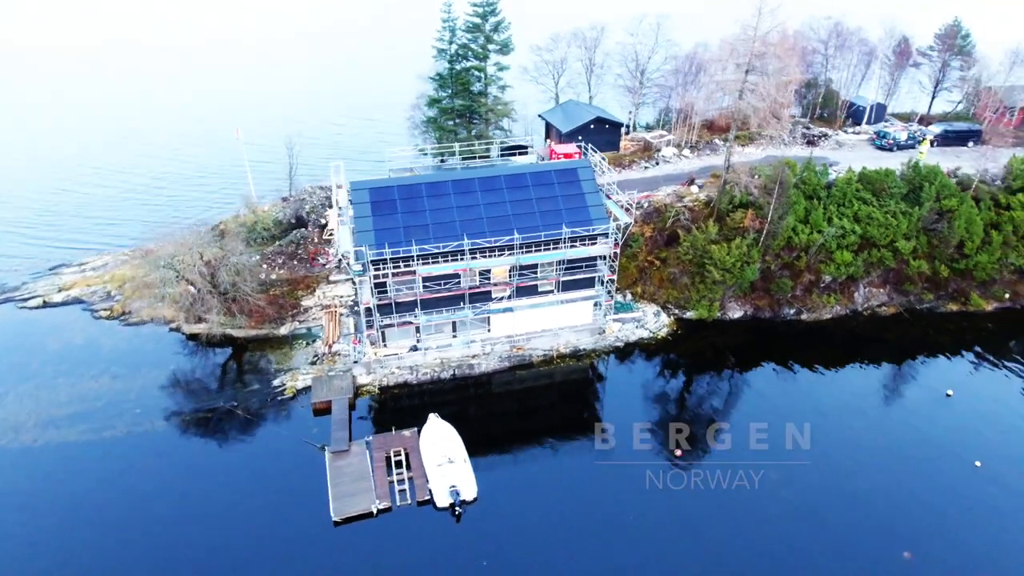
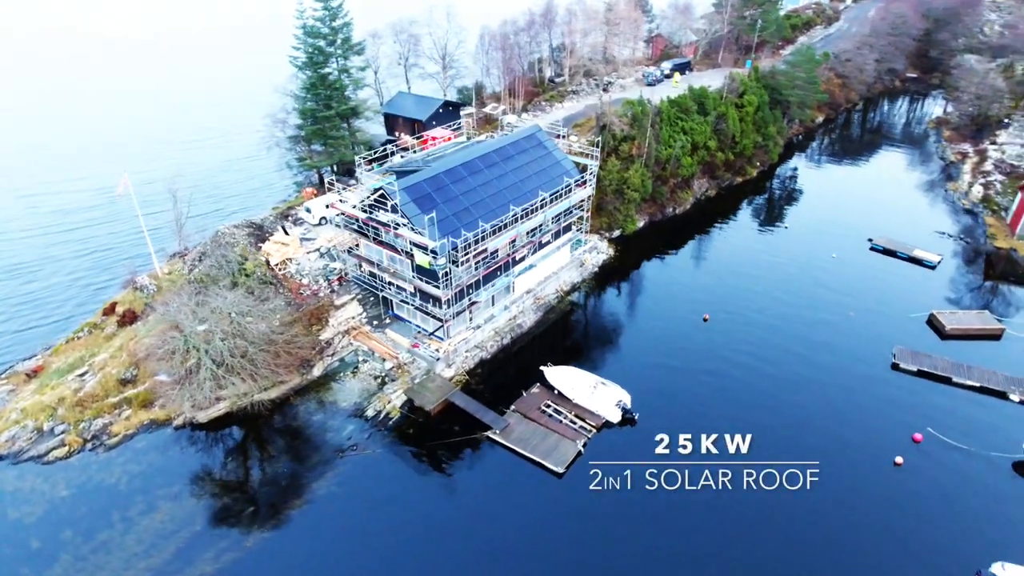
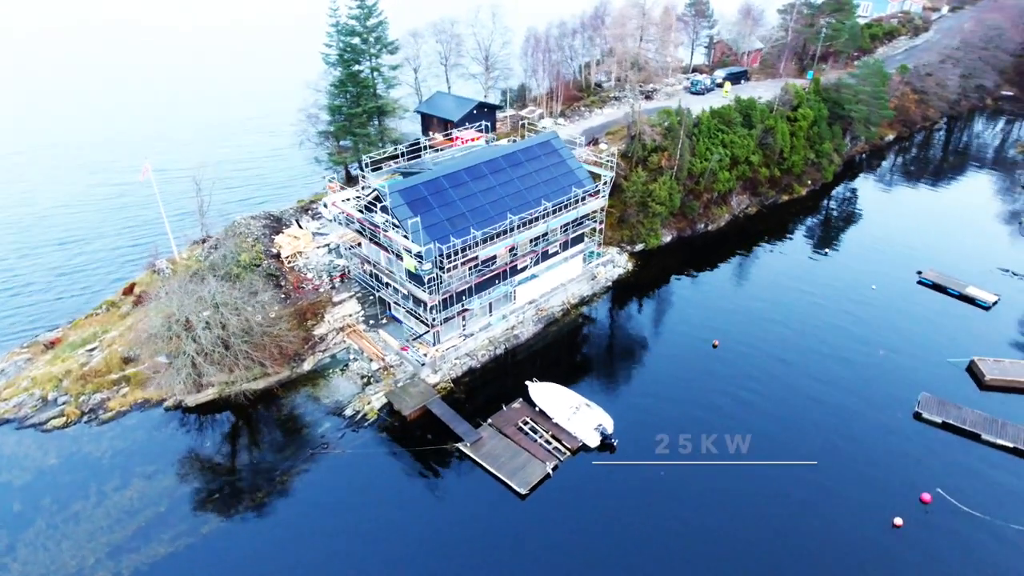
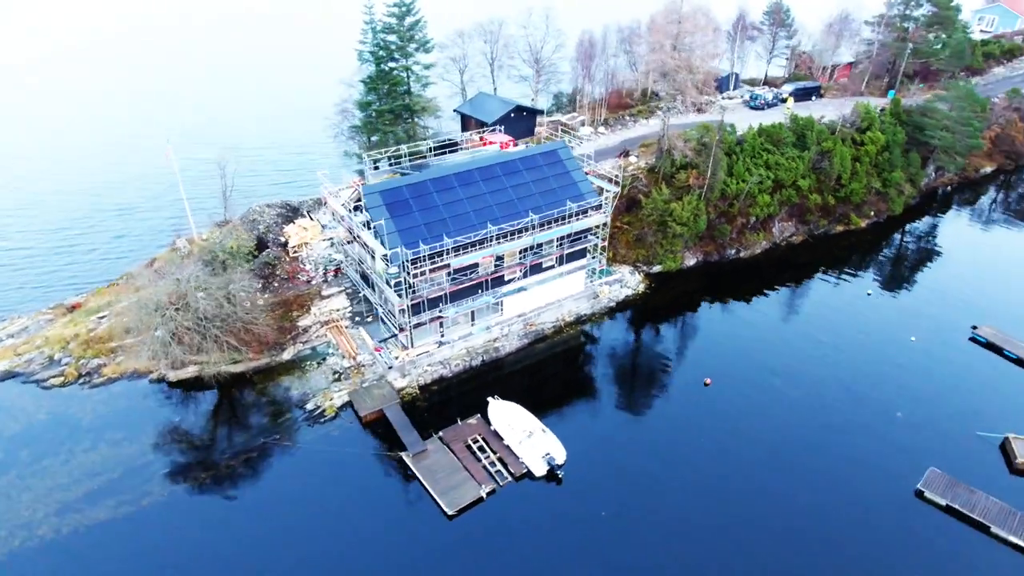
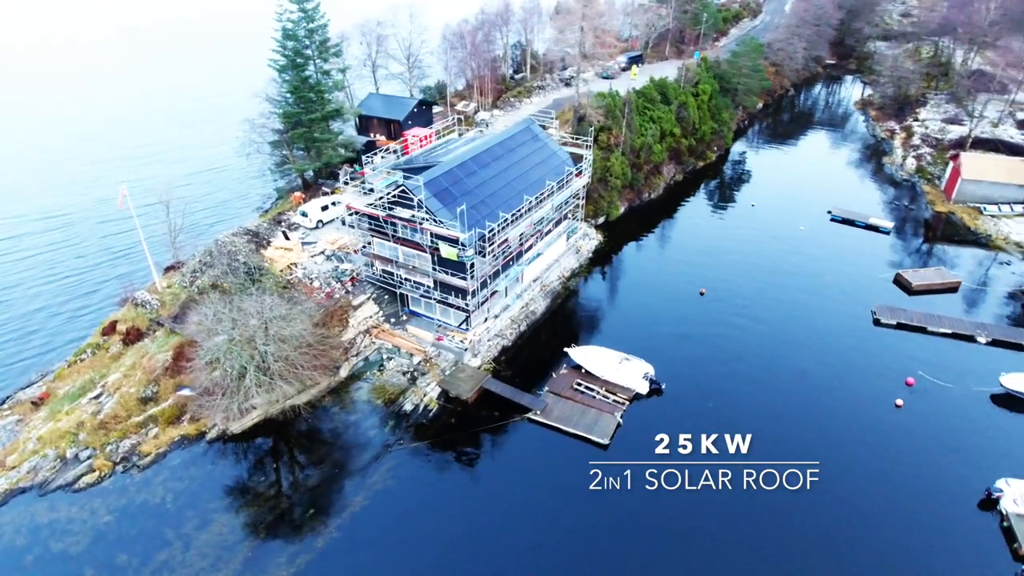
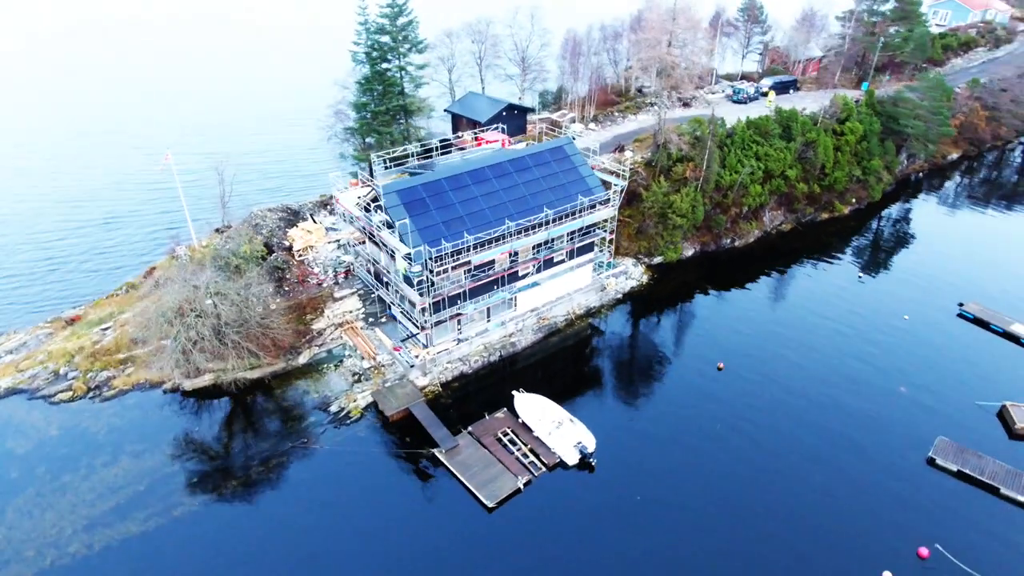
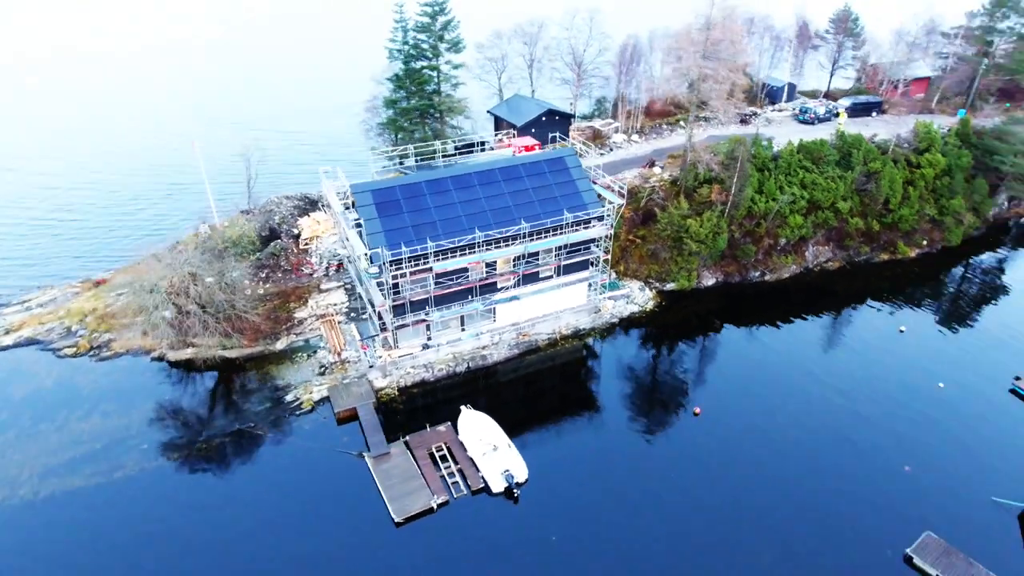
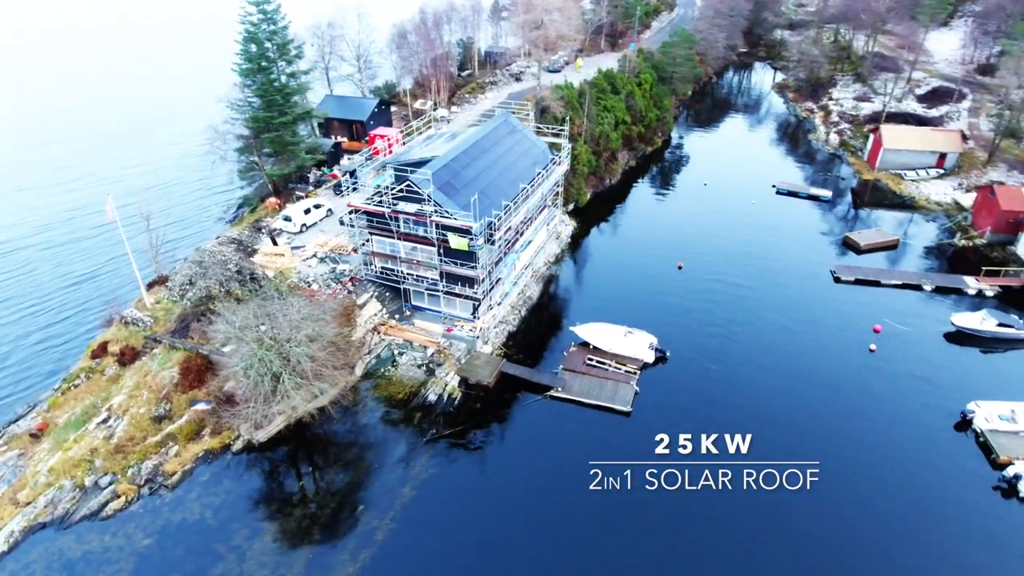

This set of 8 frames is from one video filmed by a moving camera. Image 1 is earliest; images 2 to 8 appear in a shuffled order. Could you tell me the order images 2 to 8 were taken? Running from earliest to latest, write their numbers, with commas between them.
7, 4, 6, 3, 2, 5, 8
